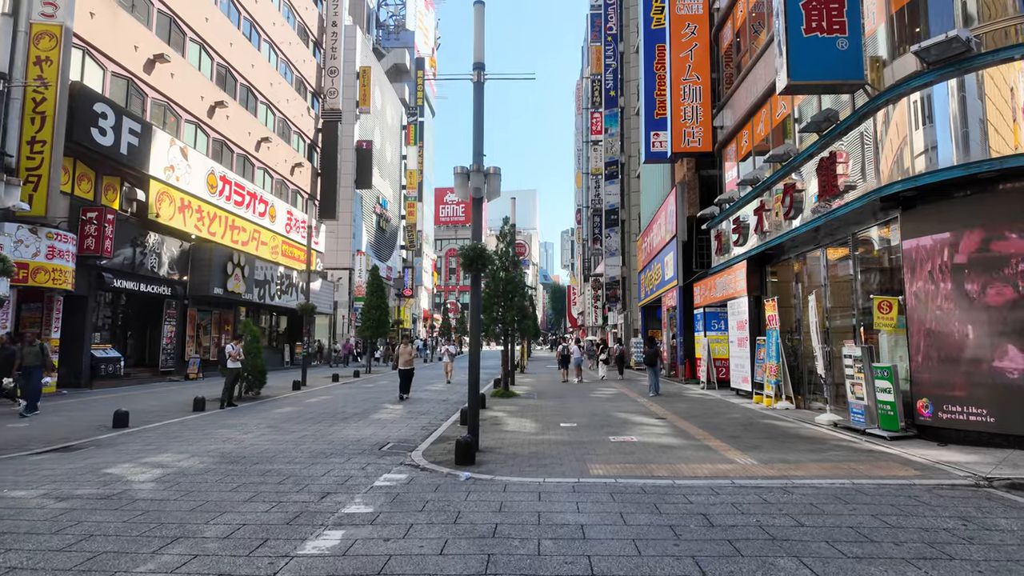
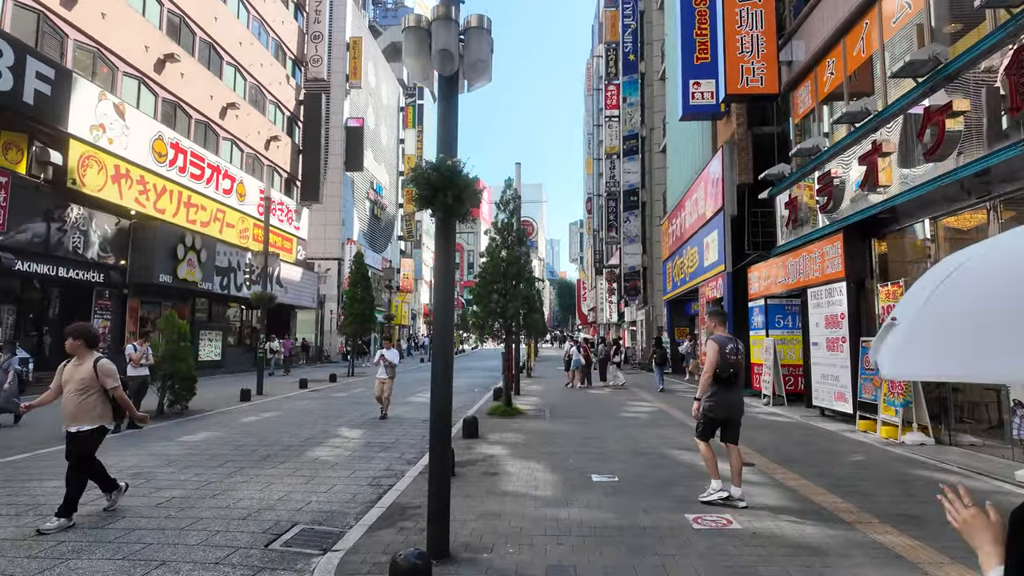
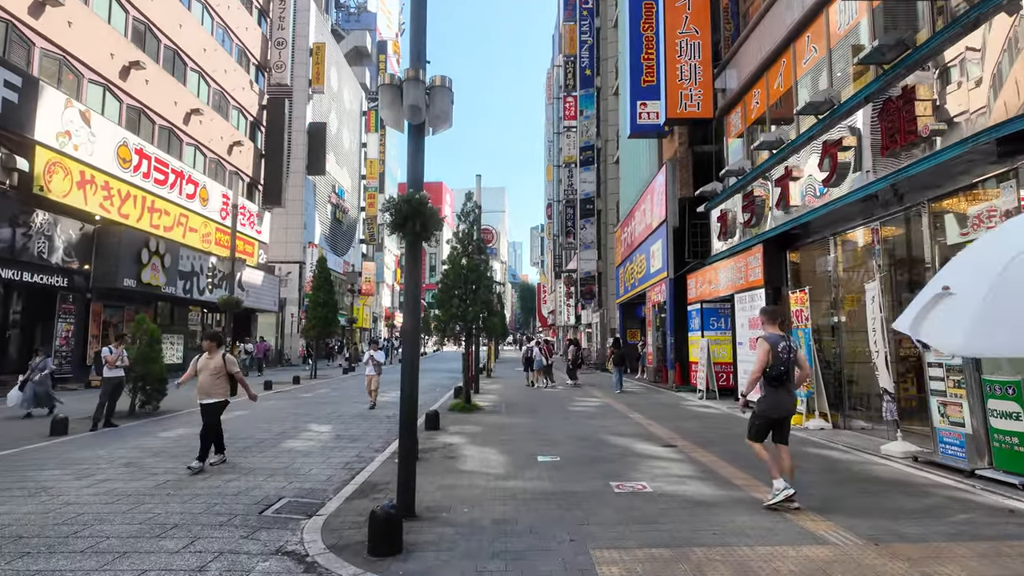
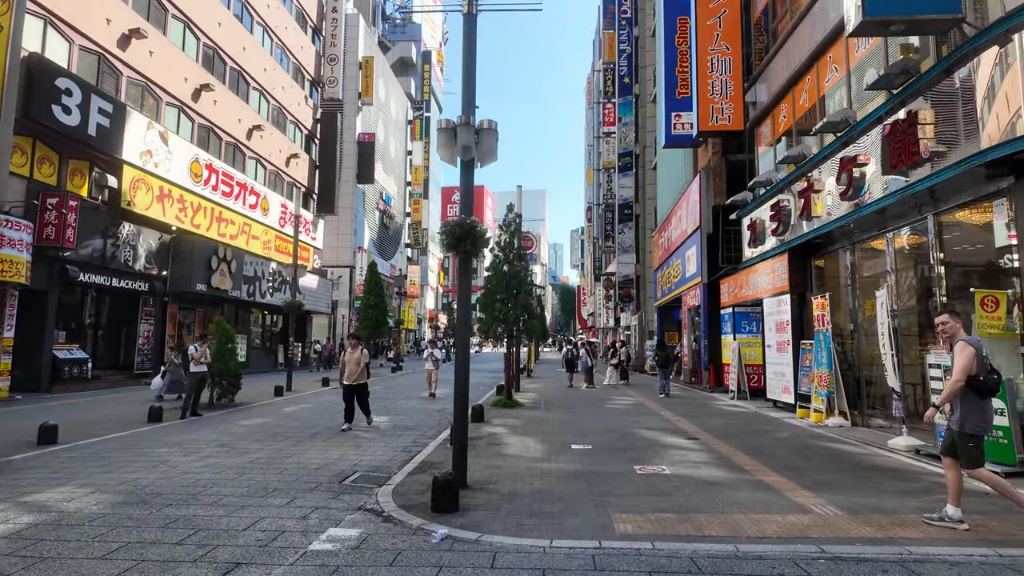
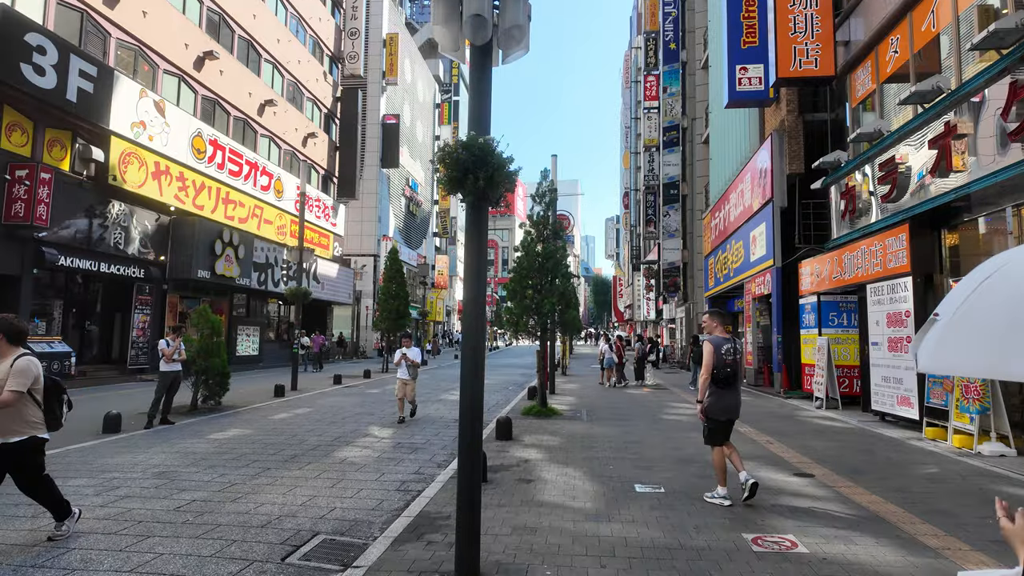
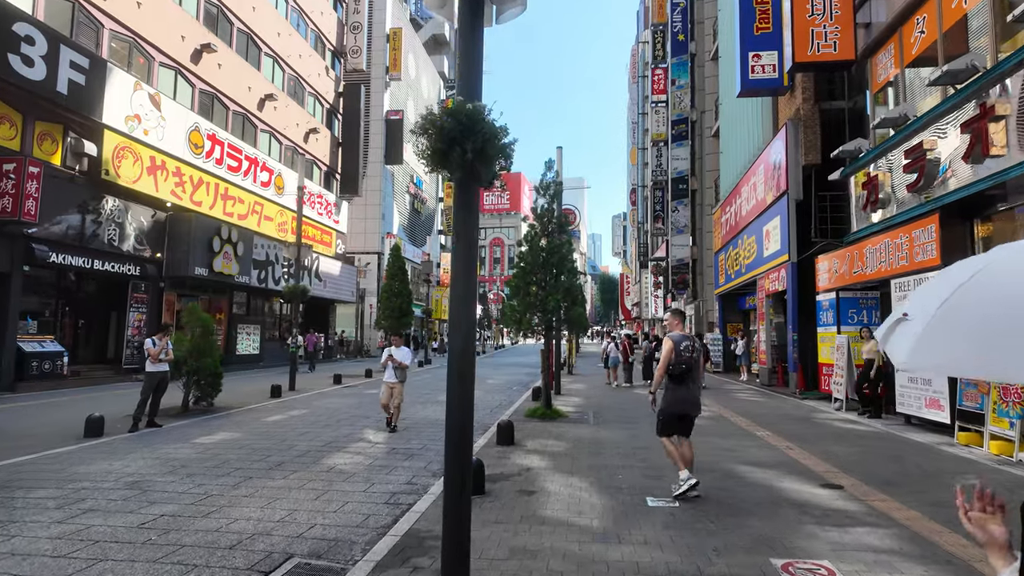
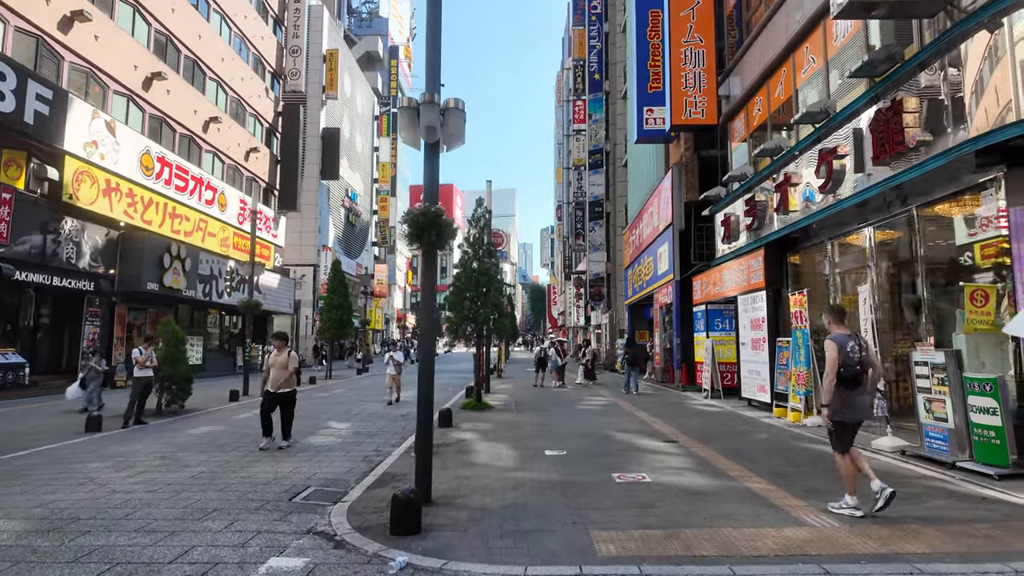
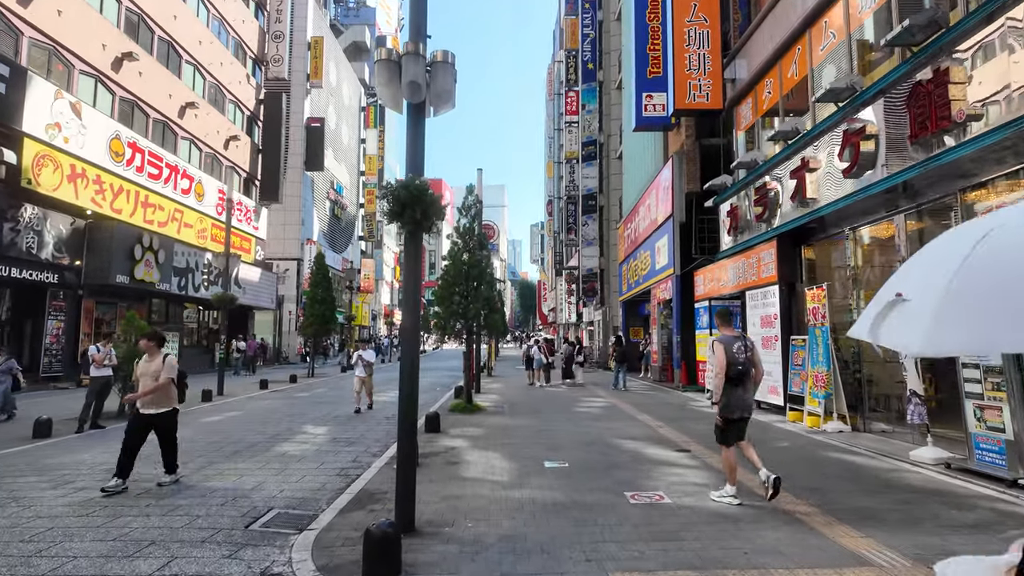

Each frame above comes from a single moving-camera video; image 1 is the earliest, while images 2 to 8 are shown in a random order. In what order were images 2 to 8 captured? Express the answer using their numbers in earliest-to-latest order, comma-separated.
4, 7, 3, 8, 2, 5, 6
